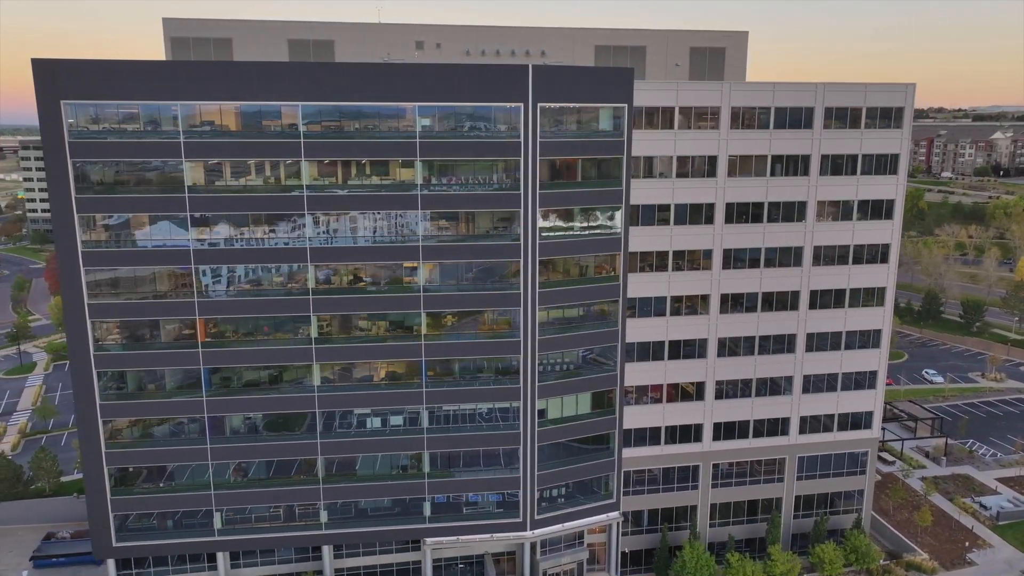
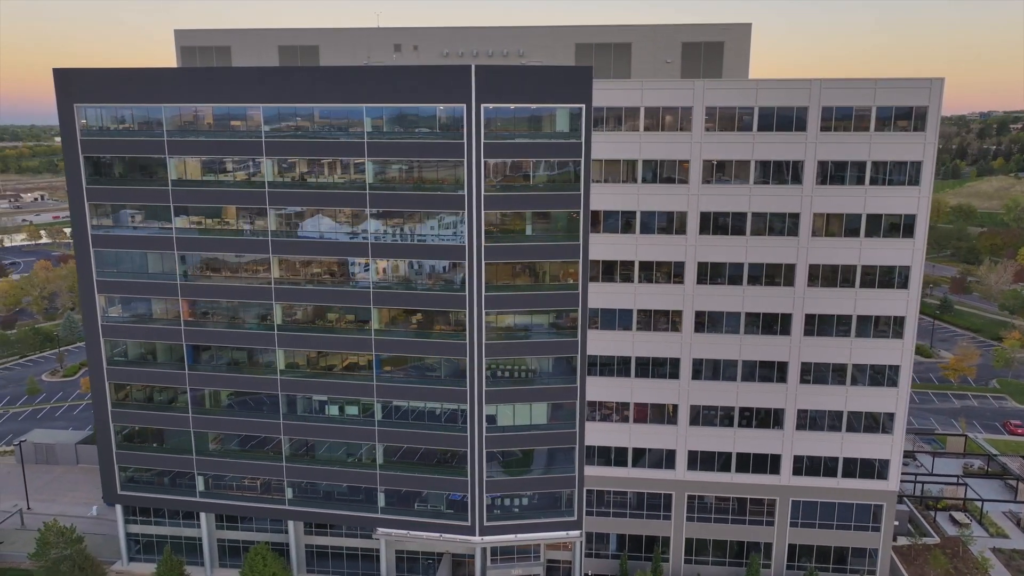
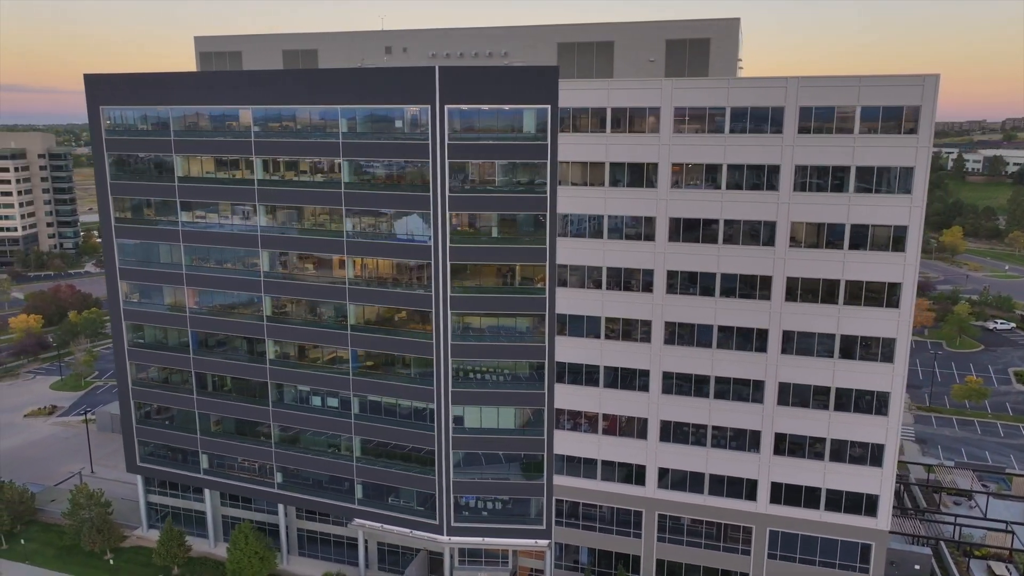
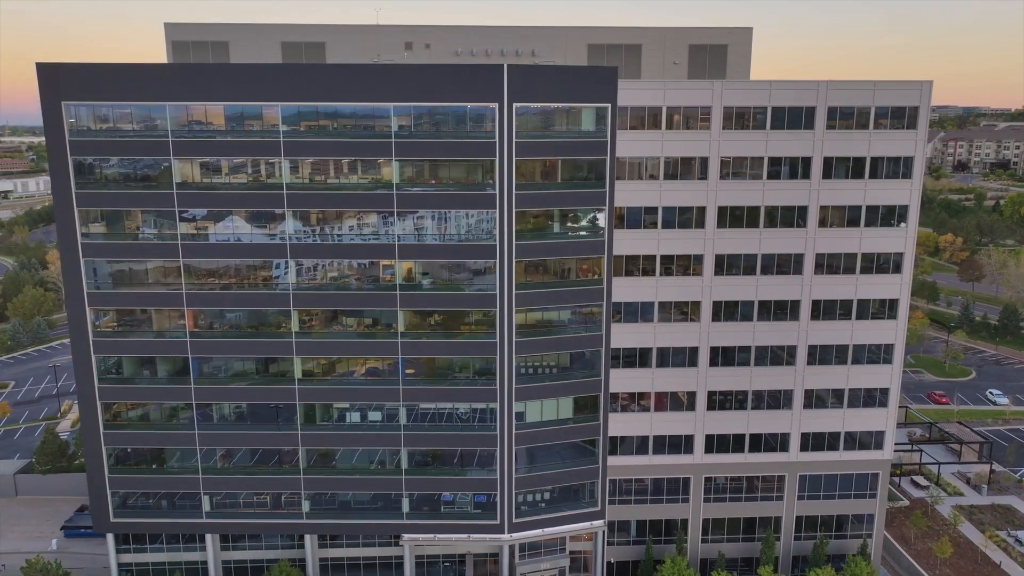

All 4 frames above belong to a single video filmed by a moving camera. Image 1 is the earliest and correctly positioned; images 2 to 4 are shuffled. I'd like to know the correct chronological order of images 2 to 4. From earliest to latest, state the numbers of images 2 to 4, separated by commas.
4, 2, 3
